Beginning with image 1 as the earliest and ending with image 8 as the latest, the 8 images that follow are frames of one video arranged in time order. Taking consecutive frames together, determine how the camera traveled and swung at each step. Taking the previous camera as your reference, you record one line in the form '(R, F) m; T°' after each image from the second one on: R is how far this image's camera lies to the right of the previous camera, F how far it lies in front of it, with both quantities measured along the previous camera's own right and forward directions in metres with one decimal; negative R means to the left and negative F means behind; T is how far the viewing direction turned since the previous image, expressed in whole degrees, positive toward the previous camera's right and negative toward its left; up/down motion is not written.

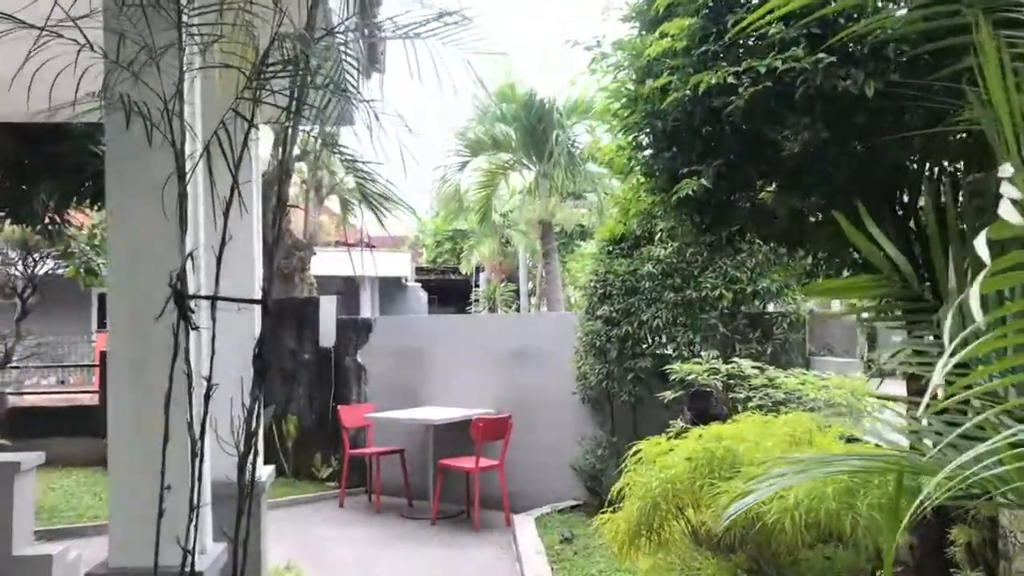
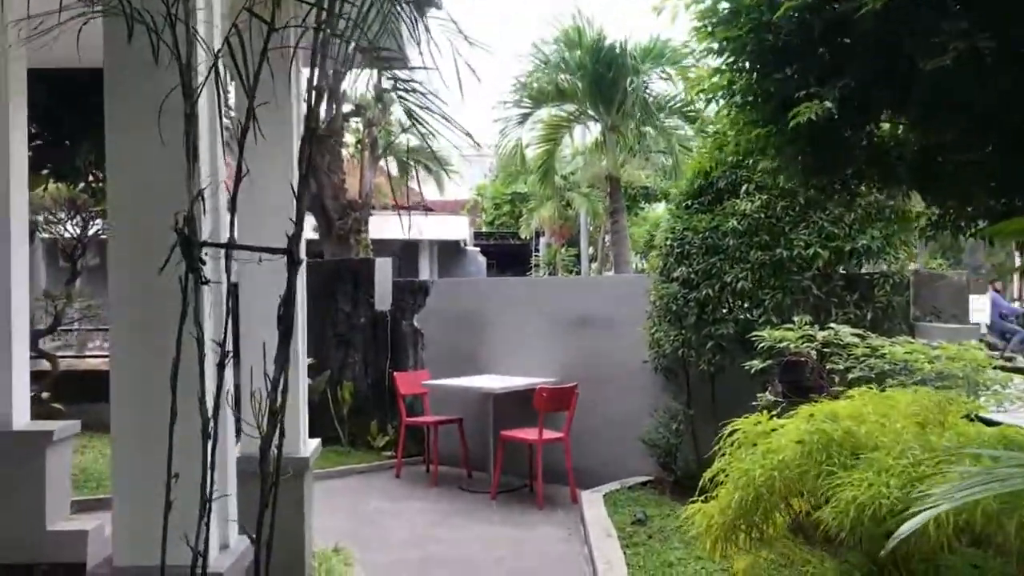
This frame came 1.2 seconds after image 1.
(0.0, +0.5) m; -3°
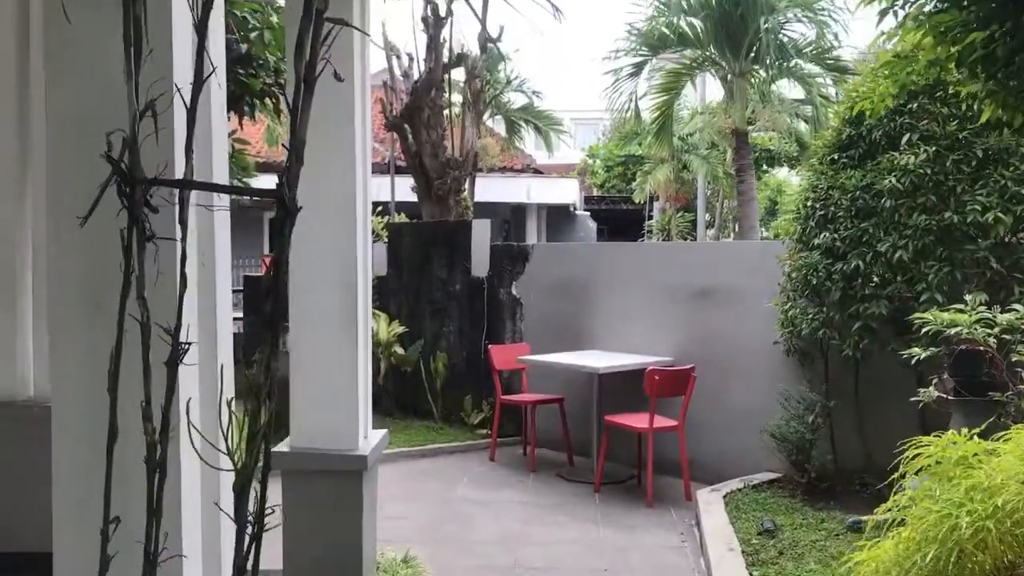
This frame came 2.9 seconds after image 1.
(0.0, +0.7) m; -6°
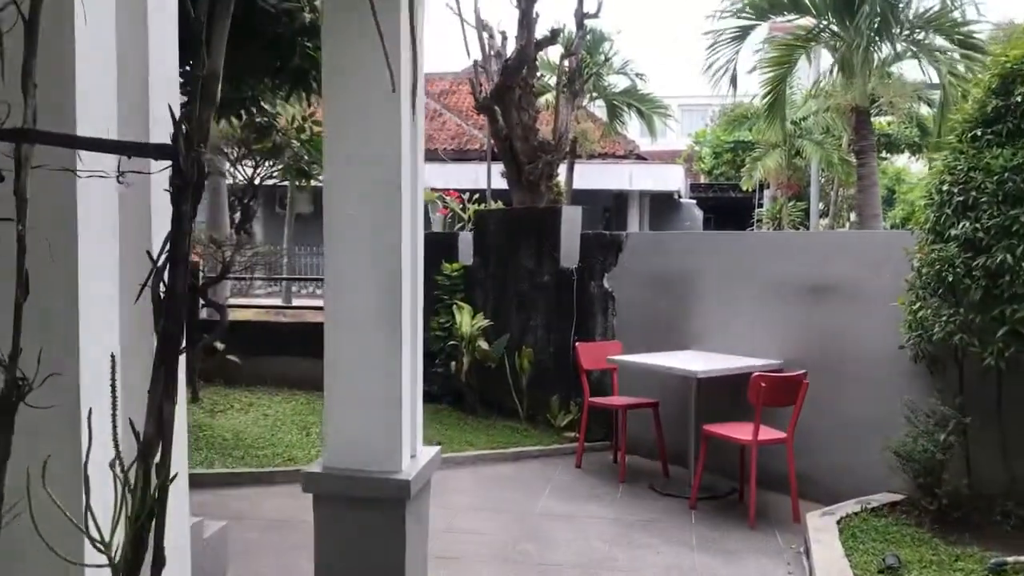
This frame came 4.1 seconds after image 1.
(+0.1, +0.5) m; -6°
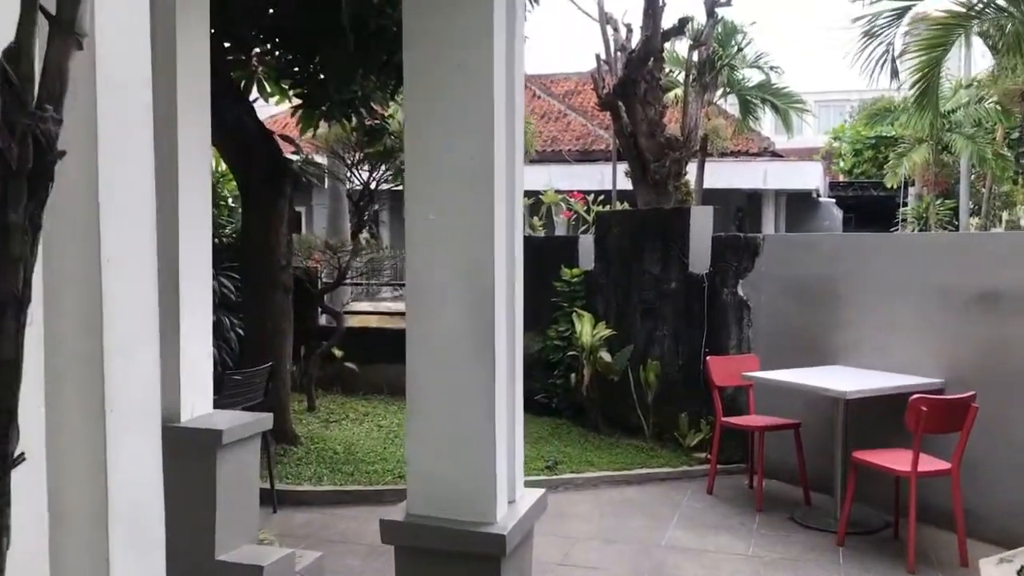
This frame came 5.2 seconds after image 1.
(0.0, +0.4) m; -7°
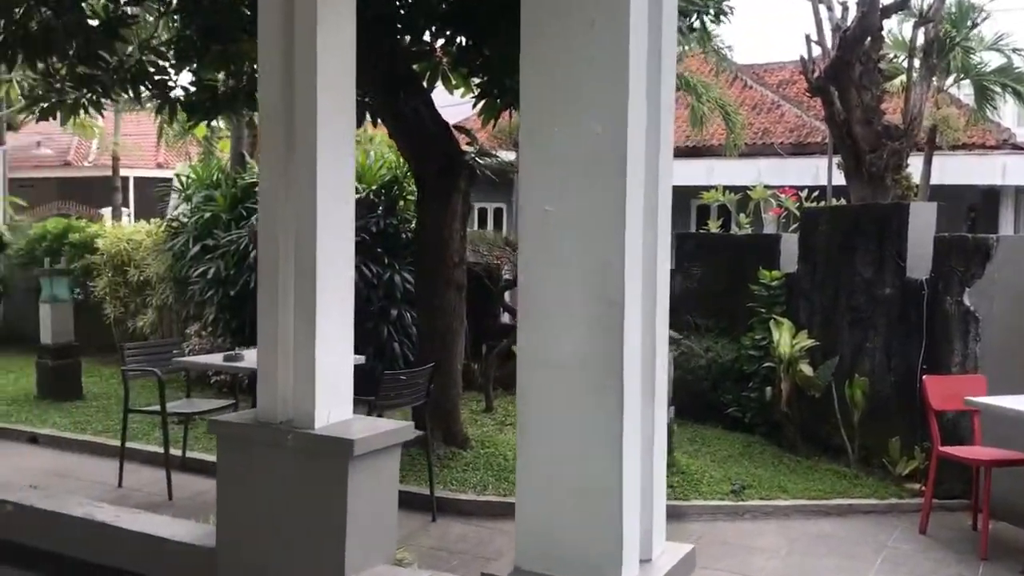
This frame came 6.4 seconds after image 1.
(+0.1, +0.4) m; -12°
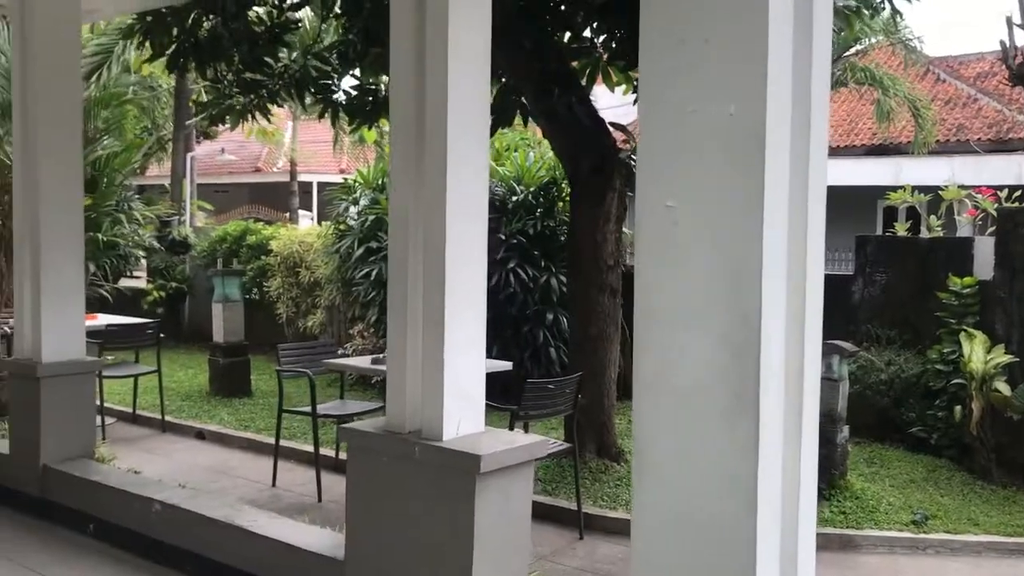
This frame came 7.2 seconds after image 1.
(+0.1, +0.2) m; -10°
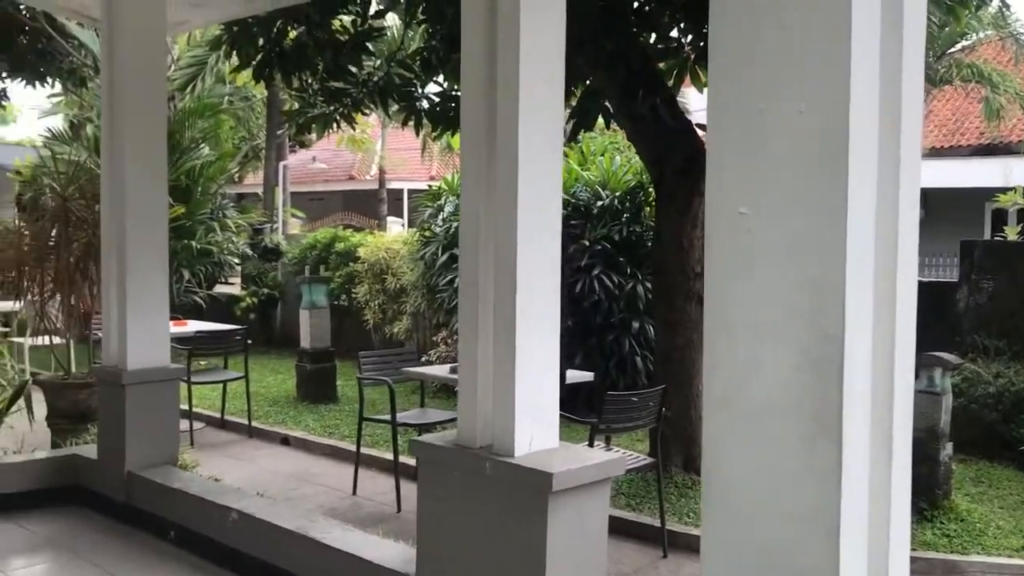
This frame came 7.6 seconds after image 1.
(+0.1, +0.1) m; -5°
